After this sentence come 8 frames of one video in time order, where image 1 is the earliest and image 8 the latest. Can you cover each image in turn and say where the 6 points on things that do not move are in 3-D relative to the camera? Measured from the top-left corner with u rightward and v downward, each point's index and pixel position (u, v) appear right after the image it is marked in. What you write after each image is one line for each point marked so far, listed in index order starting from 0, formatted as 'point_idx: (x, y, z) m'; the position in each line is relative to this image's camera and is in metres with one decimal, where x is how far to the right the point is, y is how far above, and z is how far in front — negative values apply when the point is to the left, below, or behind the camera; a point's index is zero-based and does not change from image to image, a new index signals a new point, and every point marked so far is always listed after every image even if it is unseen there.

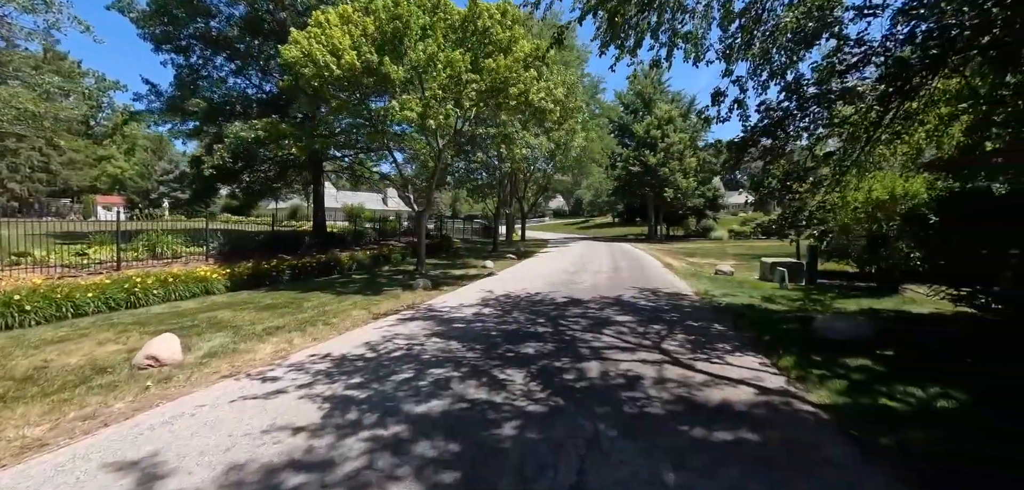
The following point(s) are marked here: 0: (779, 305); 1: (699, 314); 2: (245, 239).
0: (+5.8, -1.3, +8.9) m
1: (+3.3, -1.3, +7.3) m
2: (-11.1, +0.3, +16.9) m
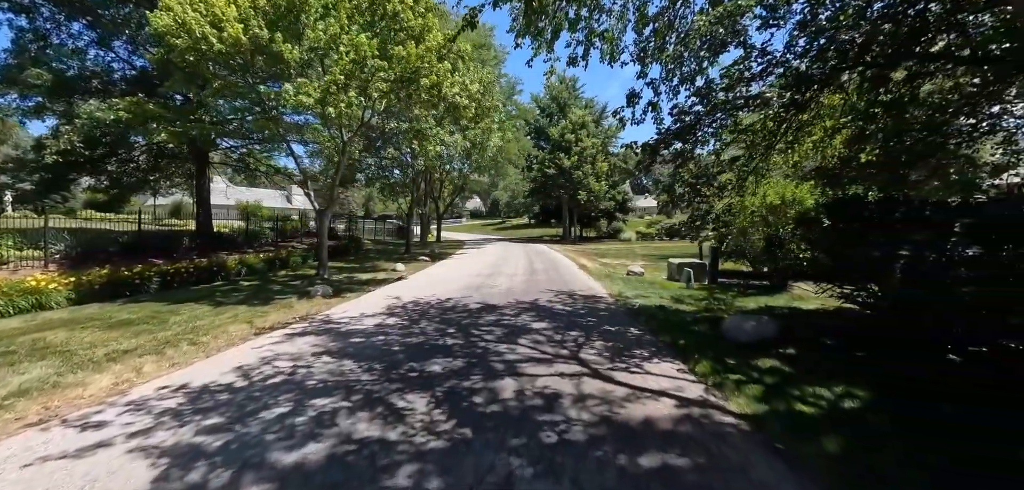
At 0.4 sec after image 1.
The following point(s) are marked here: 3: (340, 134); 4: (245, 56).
0: (+4.0, -1.4, +9.2) m
1: (+1.8, -1.3, +7.2) m
2: (-14.2, +0.2, +14.0) m
3: (-6.2, +4.0, +14.6) m
4: (-6.7, +4.7, +10.2) m
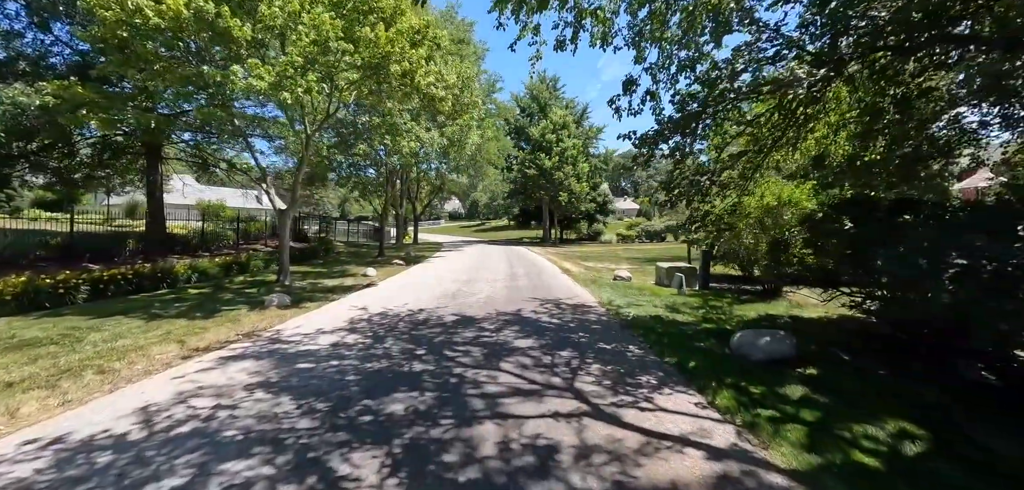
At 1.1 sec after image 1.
0: (+3.6, -1.4, +8.5) m
1: (+1.5, -1.4, +6.3) m
2: (-14.8, +0.1, +12.4) m
3: (-6.9, +3.9, +13.4) m
4: (-7.1, +4.6, +8.9) m
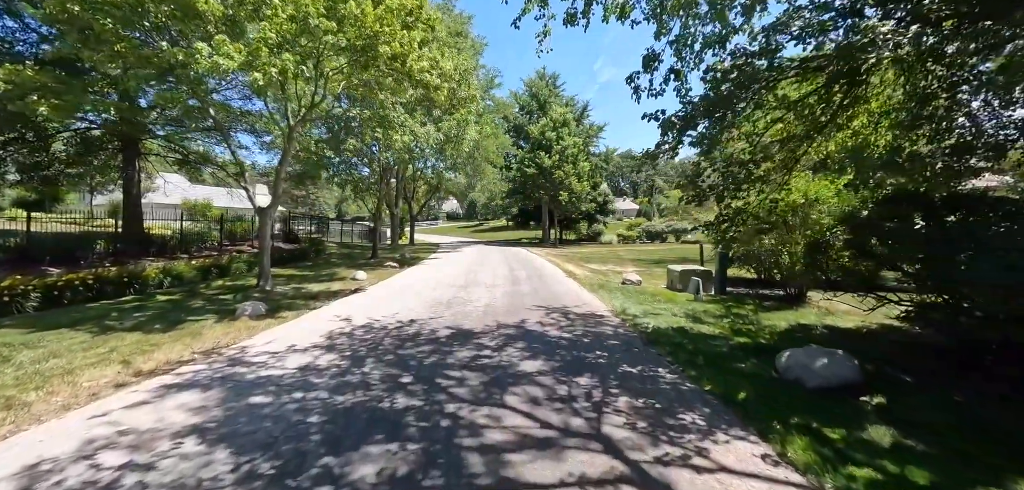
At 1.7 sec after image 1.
0: (+3.7, -1.5, +7.5) m
1: (+1.6, -1.4, +5.4) m
2: (-14.7, 0.0, +11.3) m
3: (-6.8, +3.8, +12.4) m
4: (-7.1, +4.6, +7.9) m
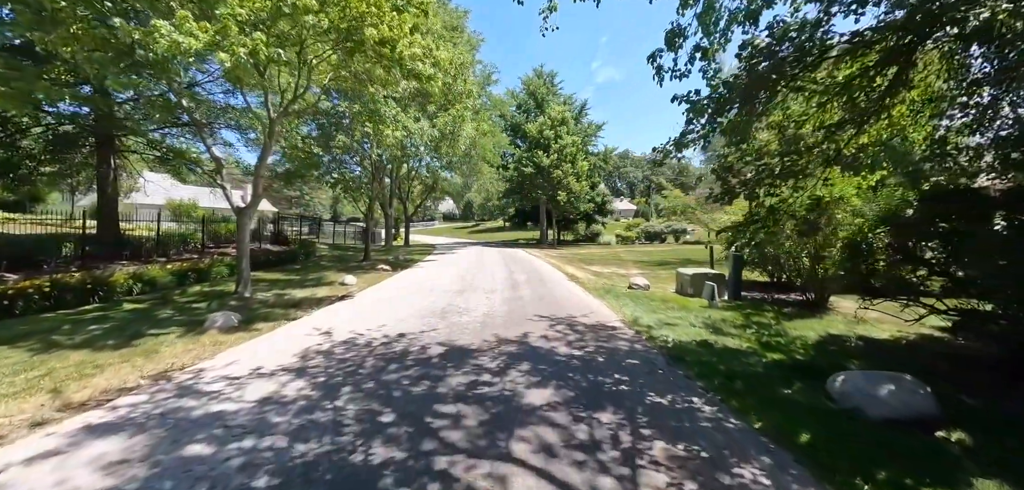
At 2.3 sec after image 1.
0: (+3.7, -1.5, +6.8) m
1: (+1.6, -1.5, +4.6) m
2: (-14.7, -0.1, +10.4) m
3: (-6.9, +3.7, +11.5) m
4: (-7.1, +4.5, +7.1) m
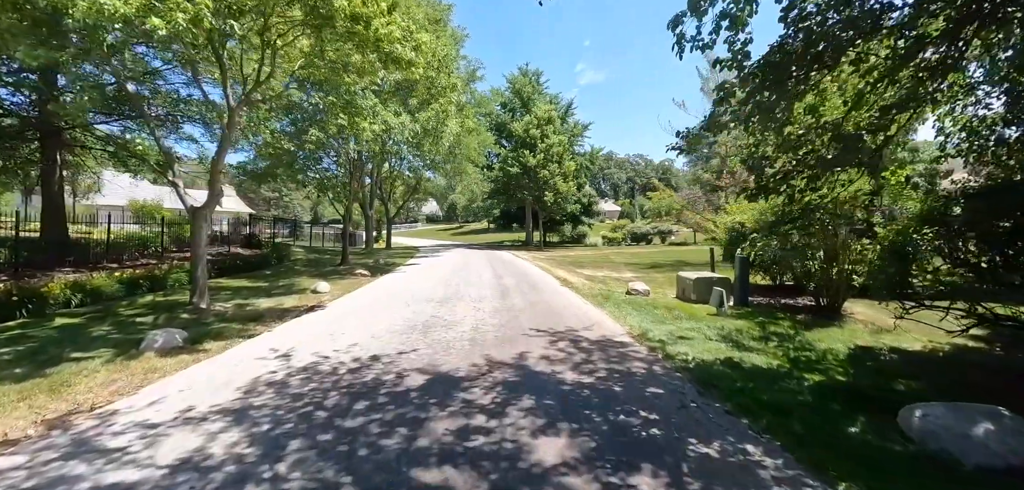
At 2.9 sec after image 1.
0: (+3.6, -1.6, +6.0) m
1: (+1.6, -1.5, +3.7) m
2: (-15.0, -0.2, +8.9) m
3: (-7.1, +3.6, +10.3) m
4: (-7.2, +4.4, +5.9) m
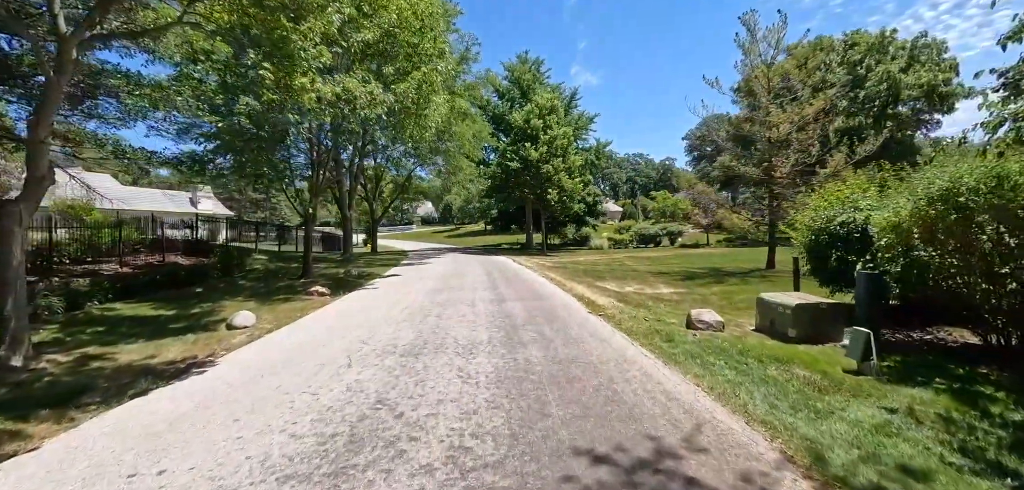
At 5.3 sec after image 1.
0: (+3.8, -1.7, +2.6) m
1: (+1.8, -1.7, +0.3) m
2: (-14.8, -0.5, +5.3) m
3: (-7.0, +3.4, +6.9) m
4: (-7.0, +4.2, +2.4) m
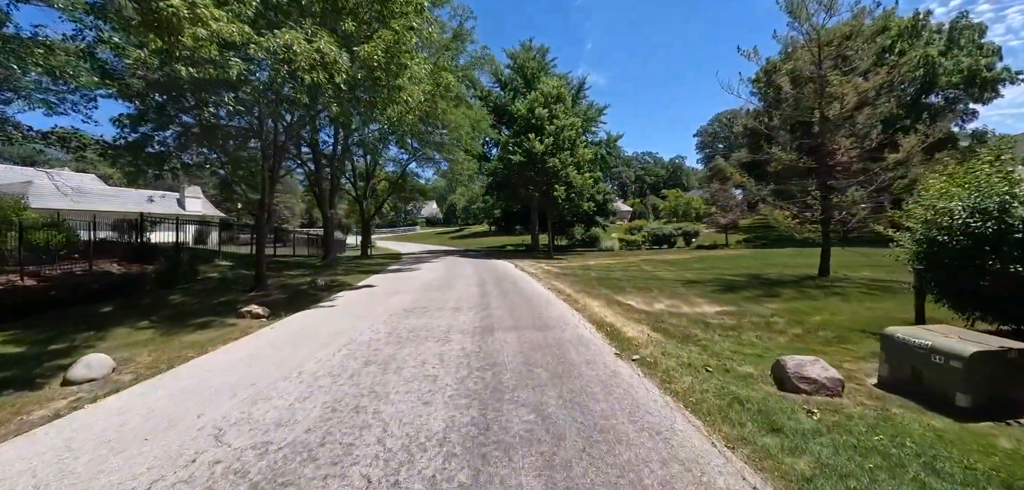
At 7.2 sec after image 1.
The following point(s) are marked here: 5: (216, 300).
0: (+3.5, -1.8, -0.2) m
1: (+1.5, -1.8, -2.4) m
2: (-15.0, -0.6, +2.9) m
3: (-7.2, +3.3, +4.3) m
4: (-7.3, +4.1, -0.1) m
5: (-7.5, -1.4, +10.5) m
